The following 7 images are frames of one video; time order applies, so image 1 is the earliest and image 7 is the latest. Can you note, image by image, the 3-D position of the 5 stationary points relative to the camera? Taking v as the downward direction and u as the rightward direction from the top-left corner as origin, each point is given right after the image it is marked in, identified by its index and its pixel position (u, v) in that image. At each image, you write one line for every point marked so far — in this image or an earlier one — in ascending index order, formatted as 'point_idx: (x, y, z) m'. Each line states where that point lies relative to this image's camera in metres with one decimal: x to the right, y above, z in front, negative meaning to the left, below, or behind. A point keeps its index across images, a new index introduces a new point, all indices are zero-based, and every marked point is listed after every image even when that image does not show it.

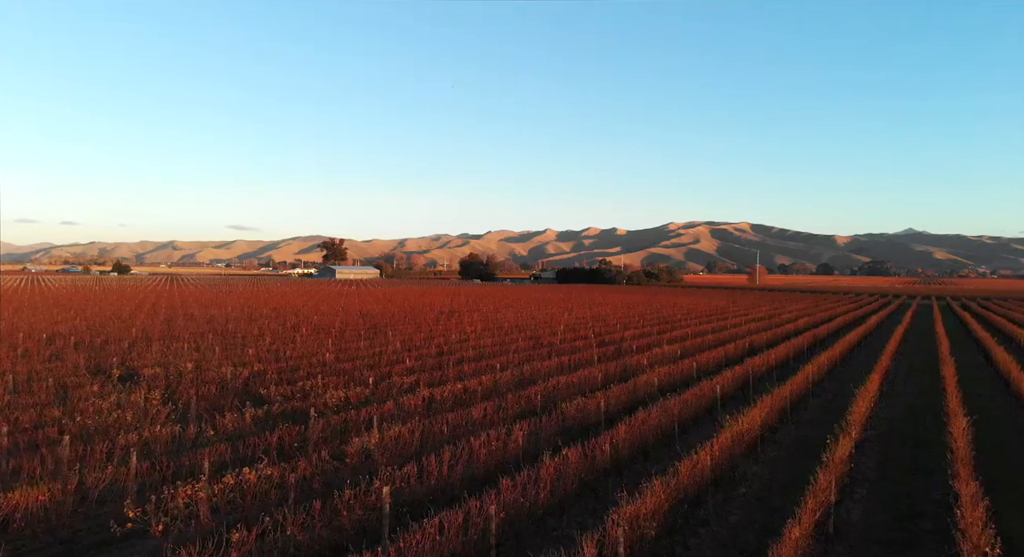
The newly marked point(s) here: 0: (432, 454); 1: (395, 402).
0: (-0.7, -1.6, +5.6) m
1: (-1.5, -1.6, +7.8) m
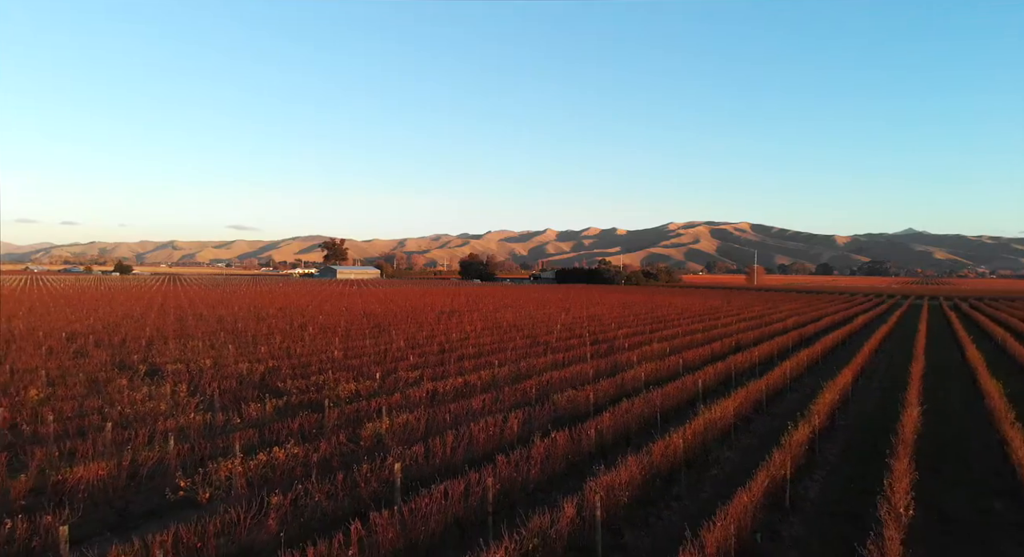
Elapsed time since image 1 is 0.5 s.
0: (-0.8, -1.7, +6.3) m
1: (-1.6, -1.6, +8.5) m
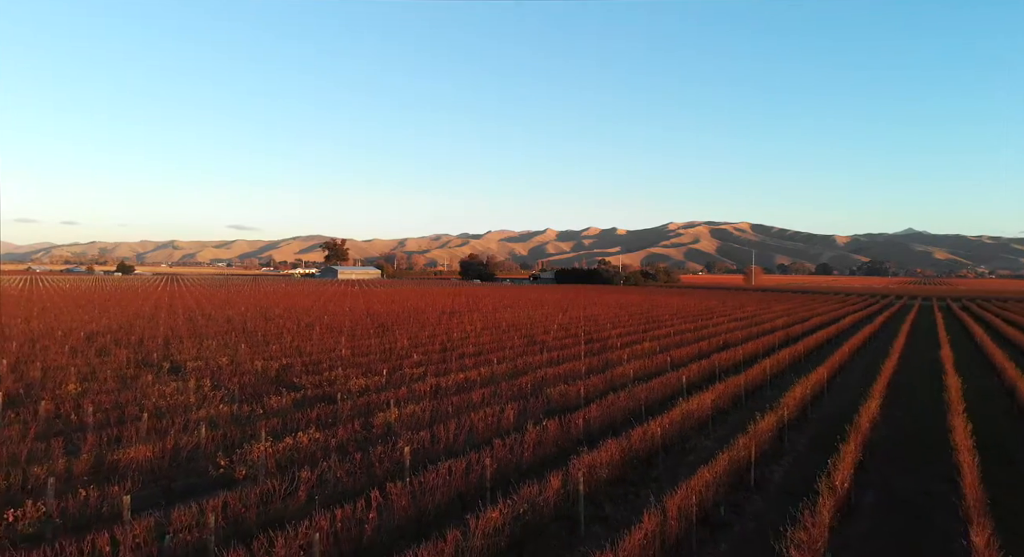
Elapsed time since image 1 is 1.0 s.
0: (-0.8, -1.7, +7.0) m
1: (-1.6, -1.7, +9.2) m
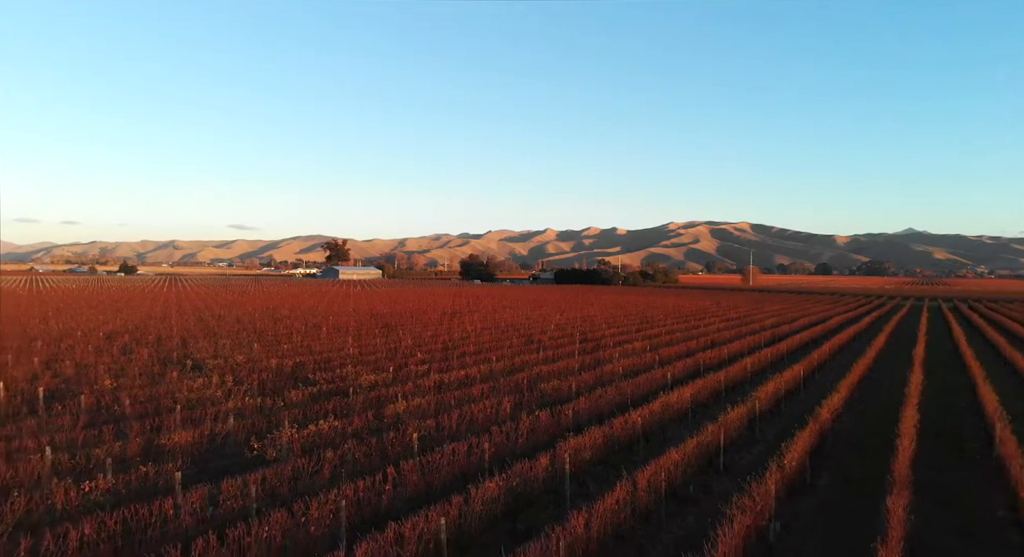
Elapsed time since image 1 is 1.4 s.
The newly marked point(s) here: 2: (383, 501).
0: (-0.9, -1.8, +7.9) m
1: (-1.7, -1.8, +10.1) m
2: (-1.1, -1.9, +5.2) m
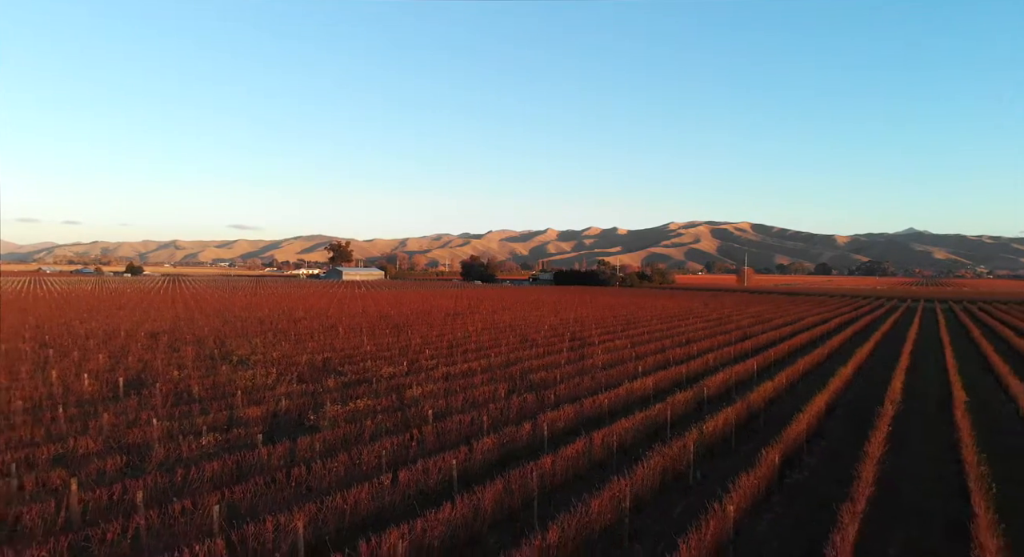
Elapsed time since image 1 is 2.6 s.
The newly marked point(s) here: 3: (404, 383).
0: (-1.0, -2.0, +10.0) m
1: (-1.8, -2.0, +12.2) m
2: (-1.2, -2.1, +7.3) m
3: (-2.1, -2.0, +11.2) m
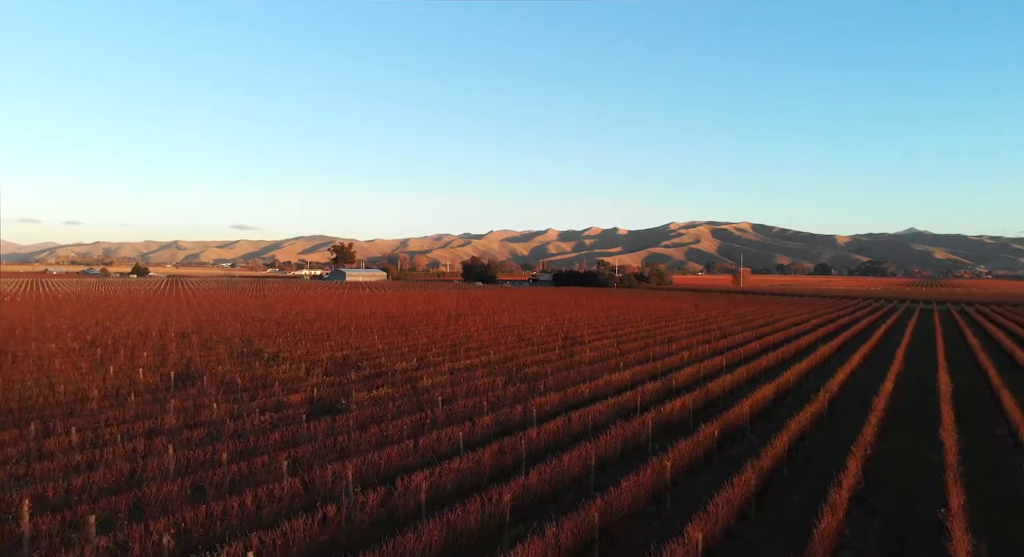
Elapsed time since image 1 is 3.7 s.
0: (-1.1, -2.2, +11.9) m
1: (-1.9, -2.1, +14.1) m
2: (-1.3, -2.3, +9.2) m
3: (-2.1, -2.2, +13.1) m
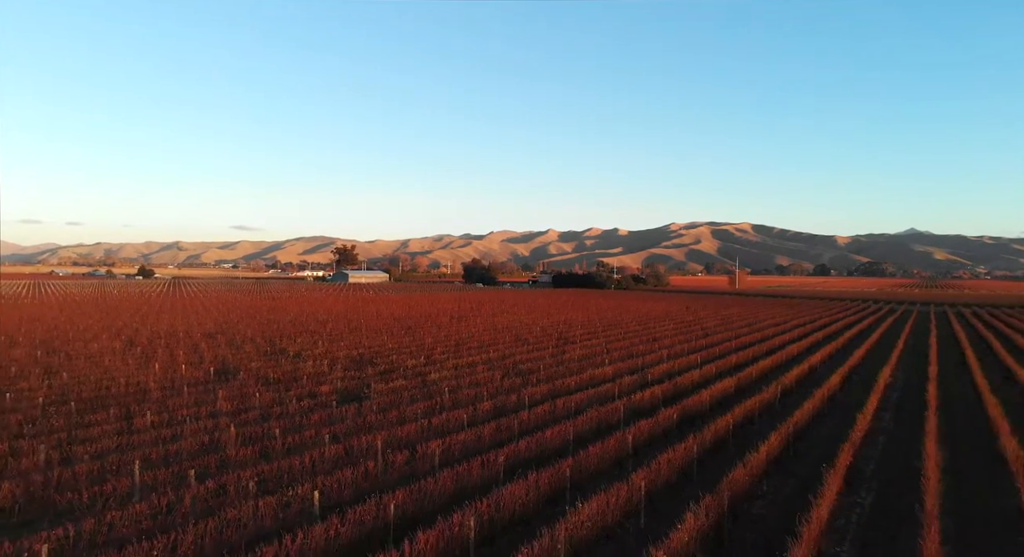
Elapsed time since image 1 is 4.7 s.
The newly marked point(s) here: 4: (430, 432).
0: (-1.2, -2.4, +13.8) m
1: (-1.9, -2.3, +16.0) m
2: (-1.4, -2.5, +11.1) m
3: (-2.2, -2.3, +15.1) m
4: (-1.3, -2.5, +9.6) m
